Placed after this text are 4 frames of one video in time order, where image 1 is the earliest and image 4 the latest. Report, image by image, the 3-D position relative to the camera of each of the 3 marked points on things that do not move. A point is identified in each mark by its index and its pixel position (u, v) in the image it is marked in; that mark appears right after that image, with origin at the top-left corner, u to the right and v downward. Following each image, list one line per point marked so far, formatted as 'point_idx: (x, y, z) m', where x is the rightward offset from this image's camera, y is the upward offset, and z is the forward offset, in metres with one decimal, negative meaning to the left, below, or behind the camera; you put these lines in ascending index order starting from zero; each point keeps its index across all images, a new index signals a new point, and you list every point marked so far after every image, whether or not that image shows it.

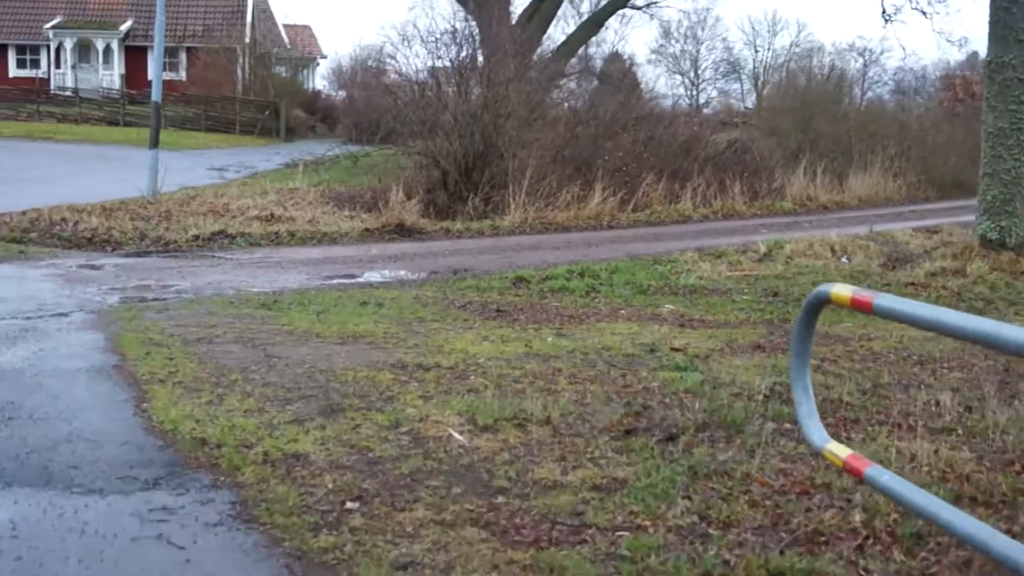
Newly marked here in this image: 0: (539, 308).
0: (+0.2, -0.2, +9.1) m
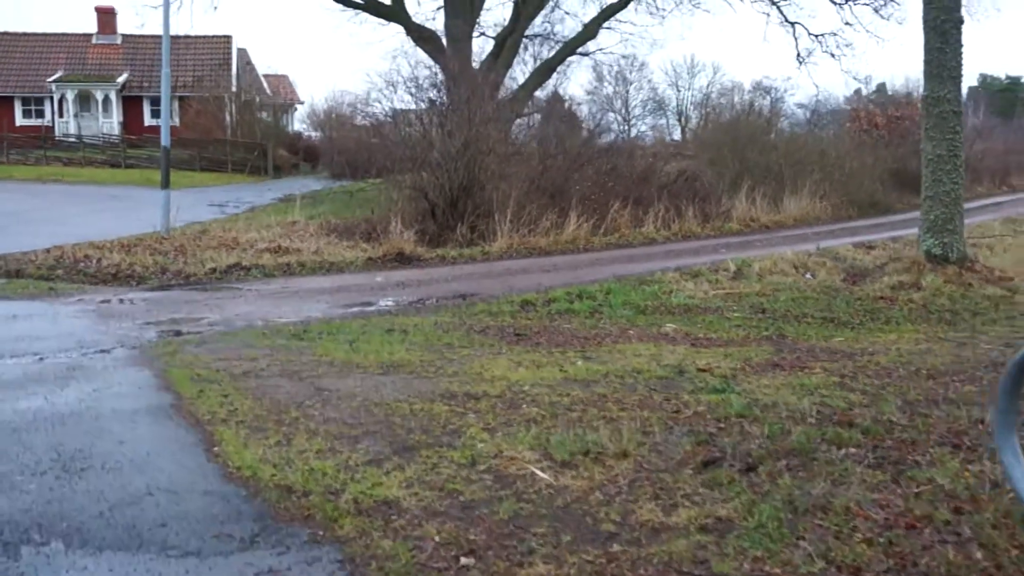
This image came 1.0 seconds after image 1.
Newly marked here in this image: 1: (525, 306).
0: (+0.4, -0.4, +9.3) m
1: (+0.1, -0.2, +10.3) m
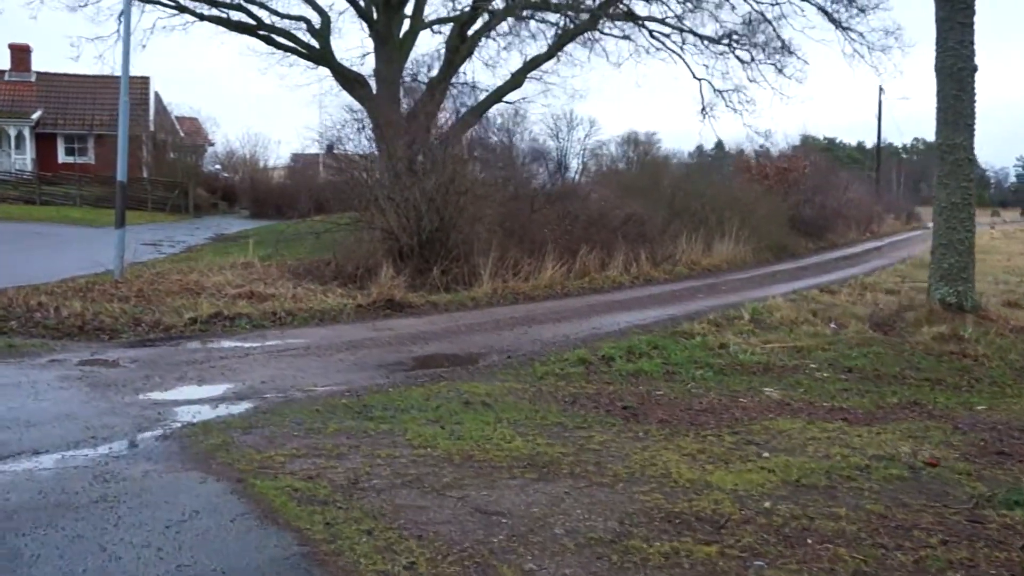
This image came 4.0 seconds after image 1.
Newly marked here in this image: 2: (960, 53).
0: (+1.2, -0.8, +7.3) m
1: (+0.8, -0.7, +8.3) m
2: (+6.2, +3.3, +14.1) m
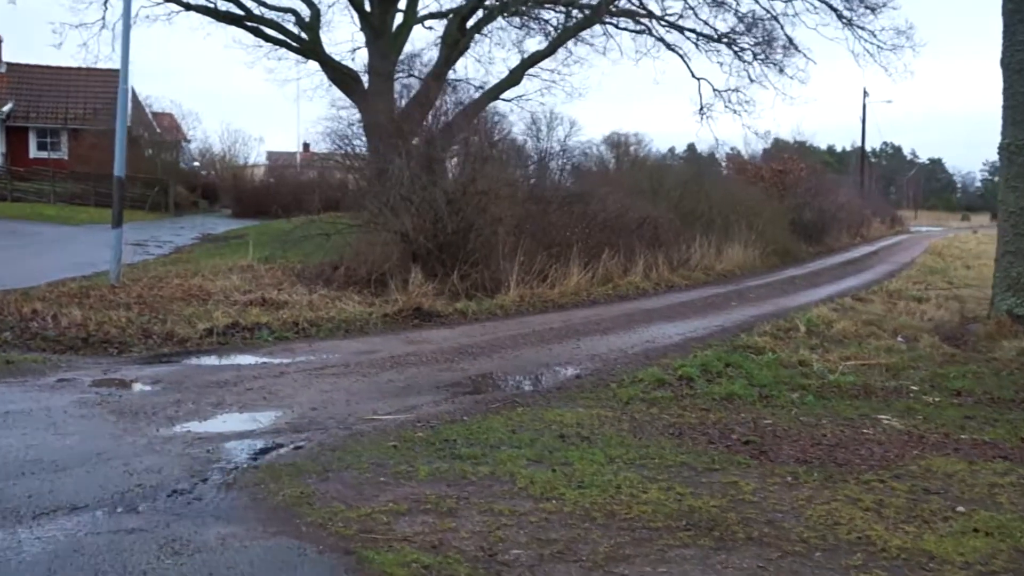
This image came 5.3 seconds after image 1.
0: (+1.9, -0.9, +6.2) m
1: (+1.5, -0.8, +7.2) m
2: (+6.7, +3.1, +13.2) m
